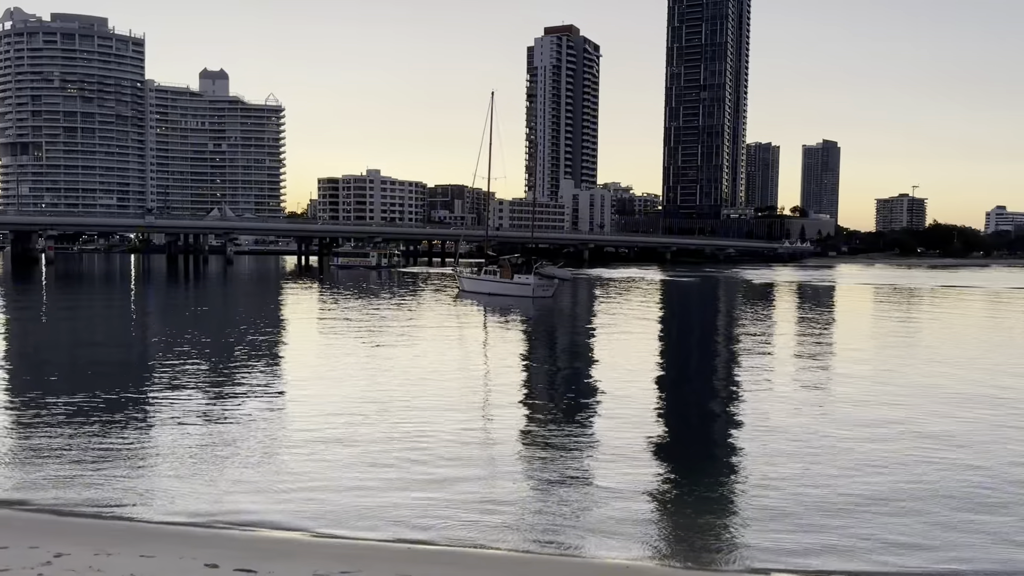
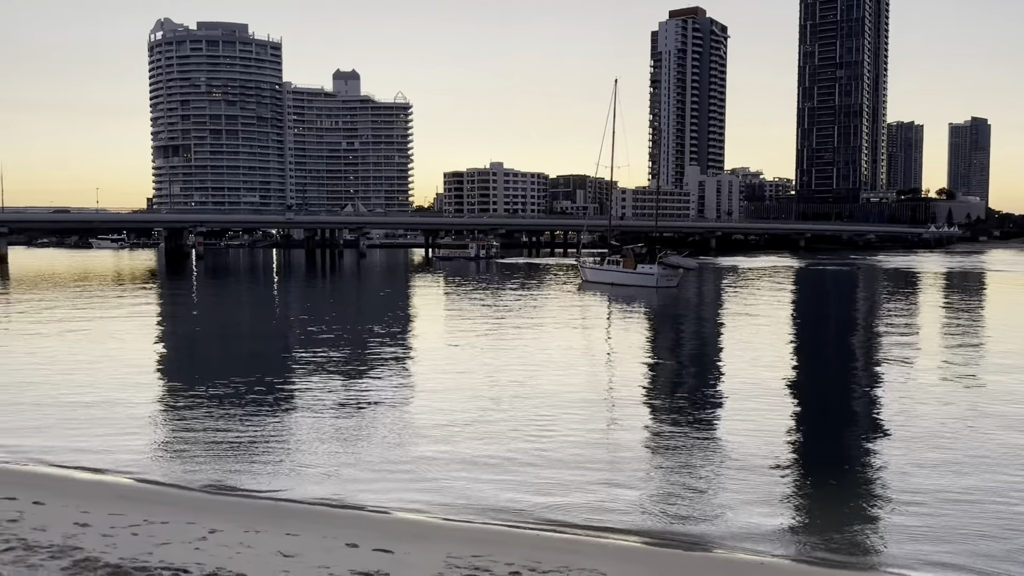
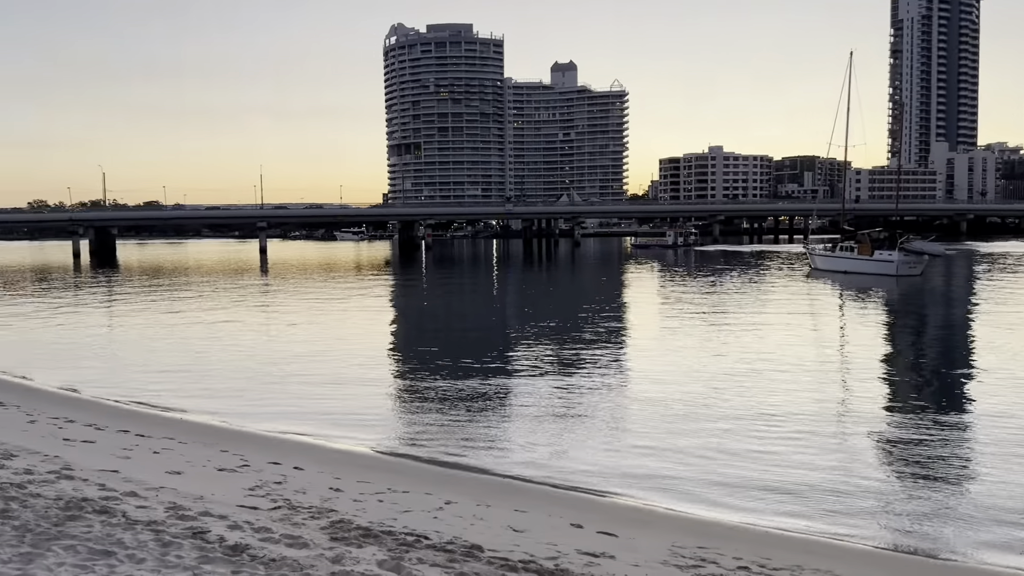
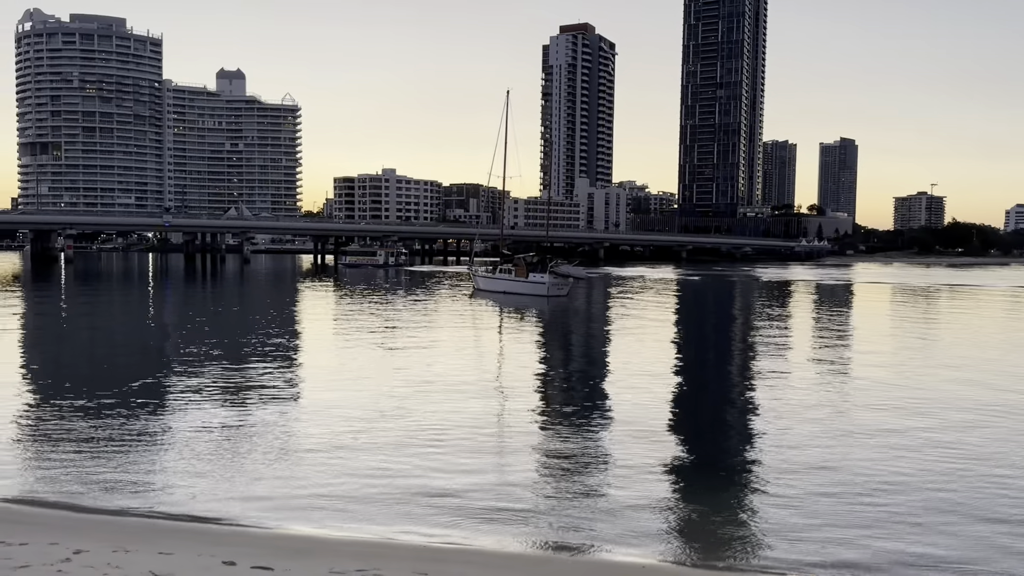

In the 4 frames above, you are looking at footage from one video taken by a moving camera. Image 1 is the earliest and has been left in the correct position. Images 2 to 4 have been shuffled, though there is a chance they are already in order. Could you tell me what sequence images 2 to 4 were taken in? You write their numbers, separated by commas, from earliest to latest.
4, 2, 3
